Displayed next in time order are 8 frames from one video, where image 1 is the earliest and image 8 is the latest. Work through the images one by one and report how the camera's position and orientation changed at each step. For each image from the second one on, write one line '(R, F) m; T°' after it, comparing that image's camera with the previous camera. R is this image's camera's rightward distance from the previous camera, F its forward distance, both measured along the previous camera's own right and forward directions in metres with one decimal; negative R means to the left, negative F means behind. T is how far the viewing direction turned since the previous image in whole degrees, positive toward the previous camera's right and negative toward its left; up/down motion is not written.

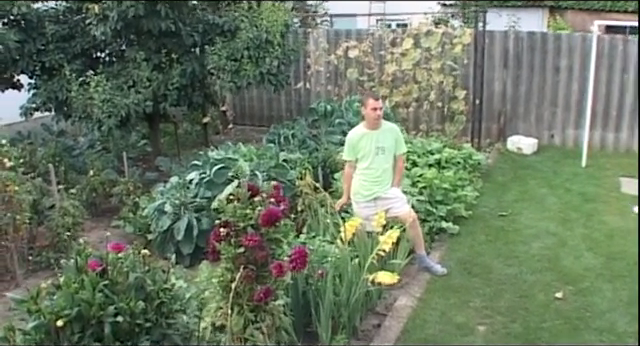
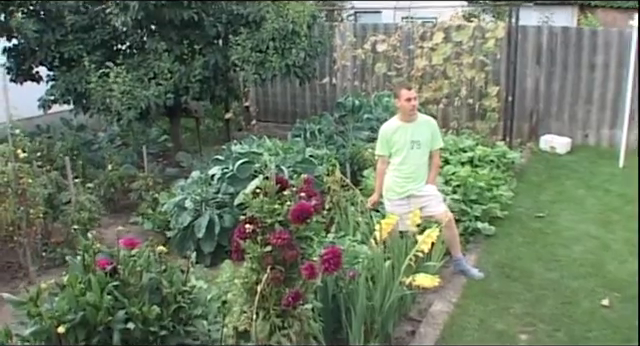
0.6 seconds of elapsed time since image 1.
(-0.1, +0.3) m; -2°
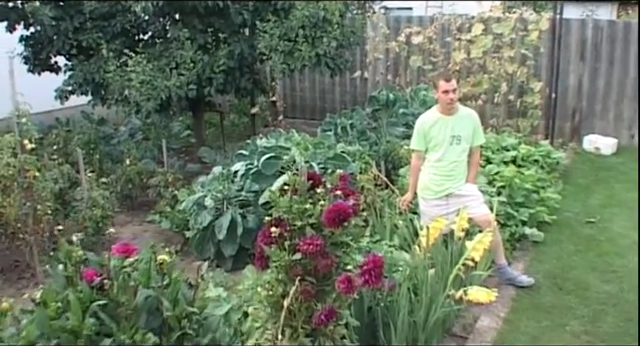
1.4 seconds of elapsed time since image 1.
(-0.1, +0.5) m; -2°
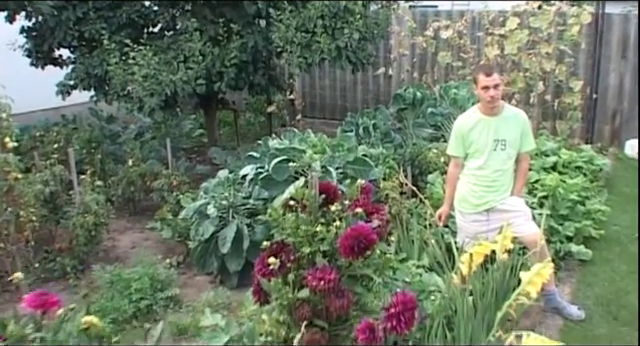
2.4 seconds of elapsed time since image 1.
(0.0, +0.6) m; -2°
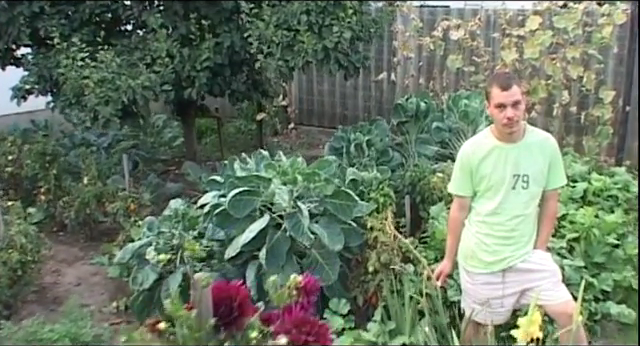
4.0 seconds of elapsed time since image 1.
(+0.2, +0.9) m; -1°
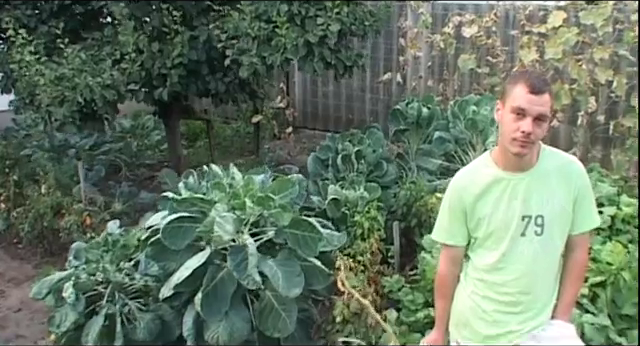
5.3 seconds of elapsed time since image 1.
(+0.3, +0.7) m; -2°
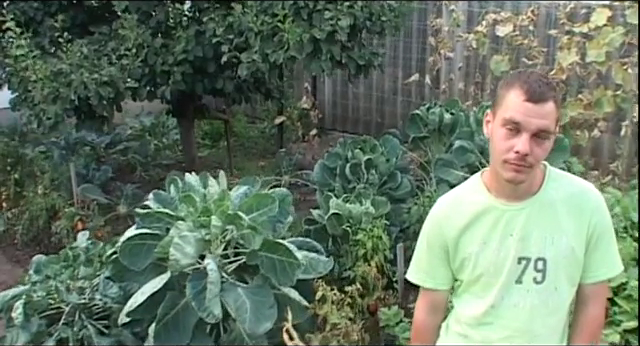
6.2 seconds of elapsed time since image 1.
(+0.2, +0.4) m; -4°
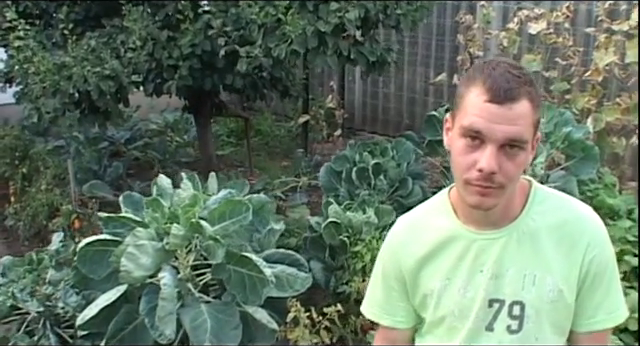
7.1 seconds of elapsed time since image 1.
(+0.2, +0.3) m; -4°
